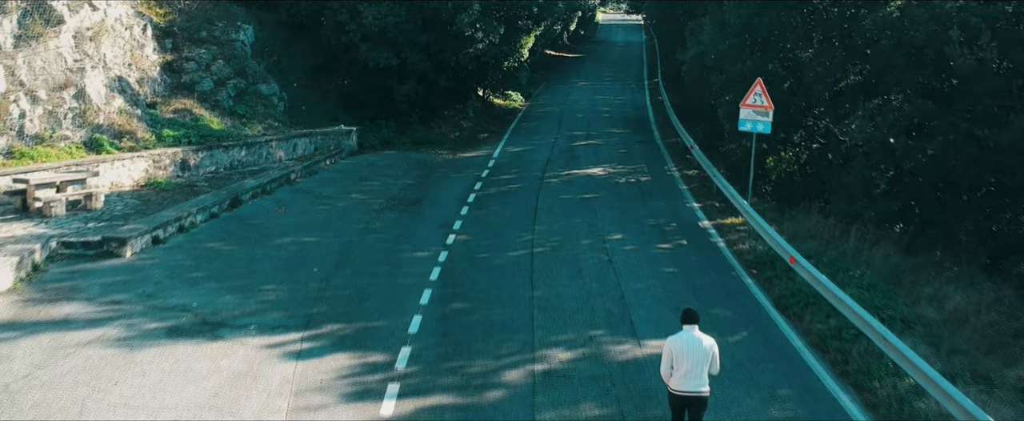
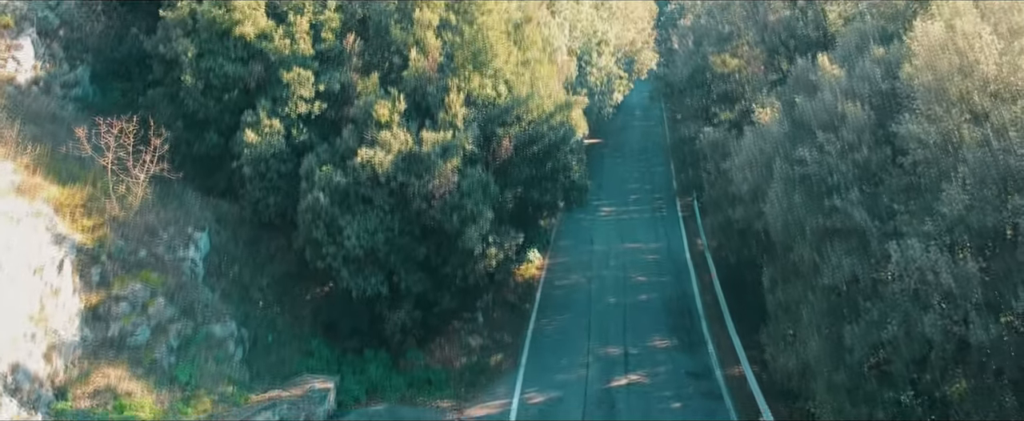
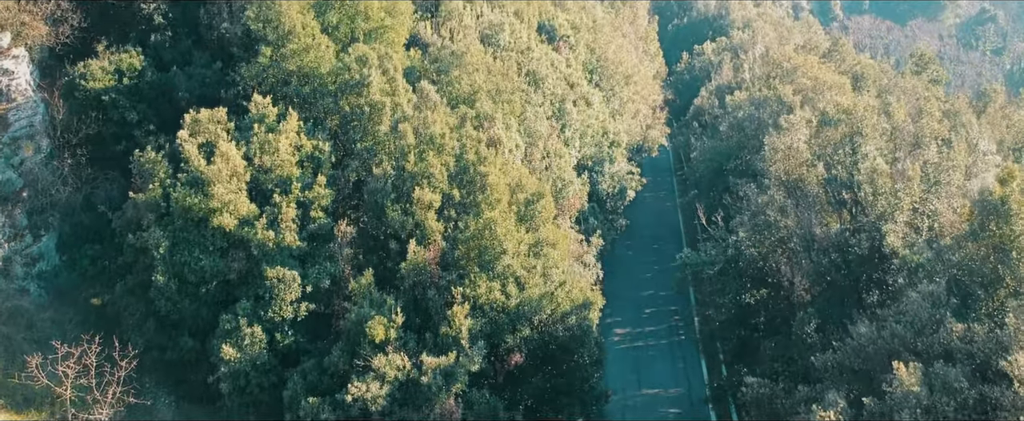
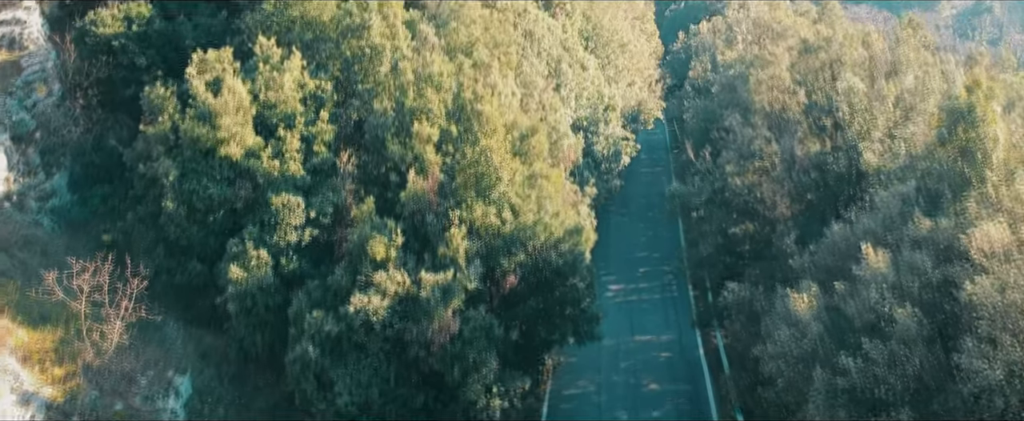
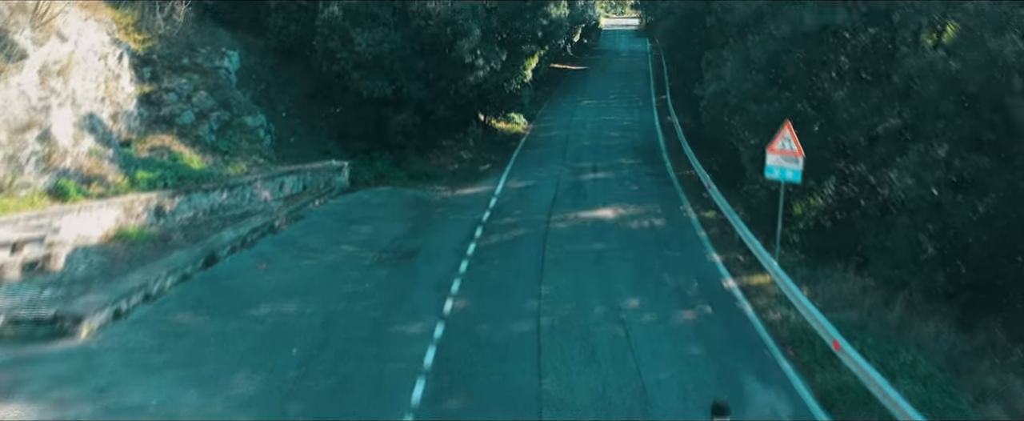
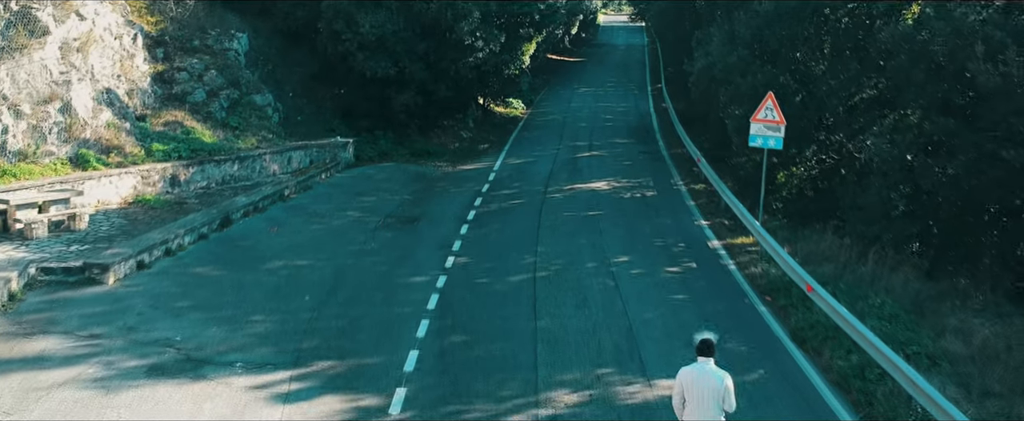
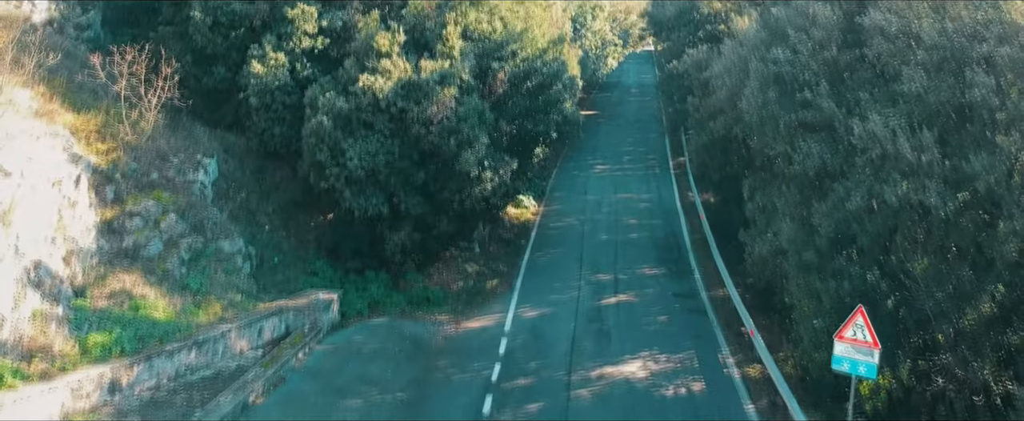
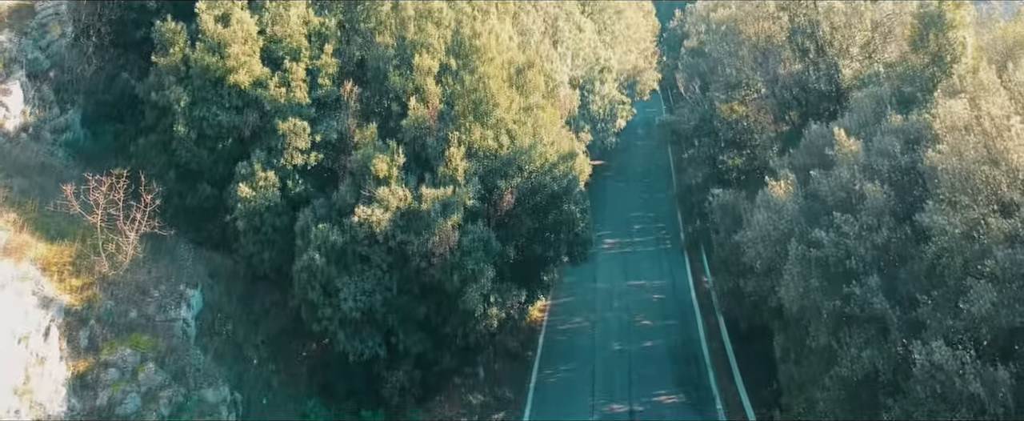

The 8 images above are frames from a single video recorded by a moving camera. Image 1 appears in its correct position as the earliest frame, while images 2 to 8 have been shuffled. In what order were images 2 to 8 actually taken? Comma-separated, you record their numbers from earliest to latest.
6, 5, 7, 2, 8, 4, 3
